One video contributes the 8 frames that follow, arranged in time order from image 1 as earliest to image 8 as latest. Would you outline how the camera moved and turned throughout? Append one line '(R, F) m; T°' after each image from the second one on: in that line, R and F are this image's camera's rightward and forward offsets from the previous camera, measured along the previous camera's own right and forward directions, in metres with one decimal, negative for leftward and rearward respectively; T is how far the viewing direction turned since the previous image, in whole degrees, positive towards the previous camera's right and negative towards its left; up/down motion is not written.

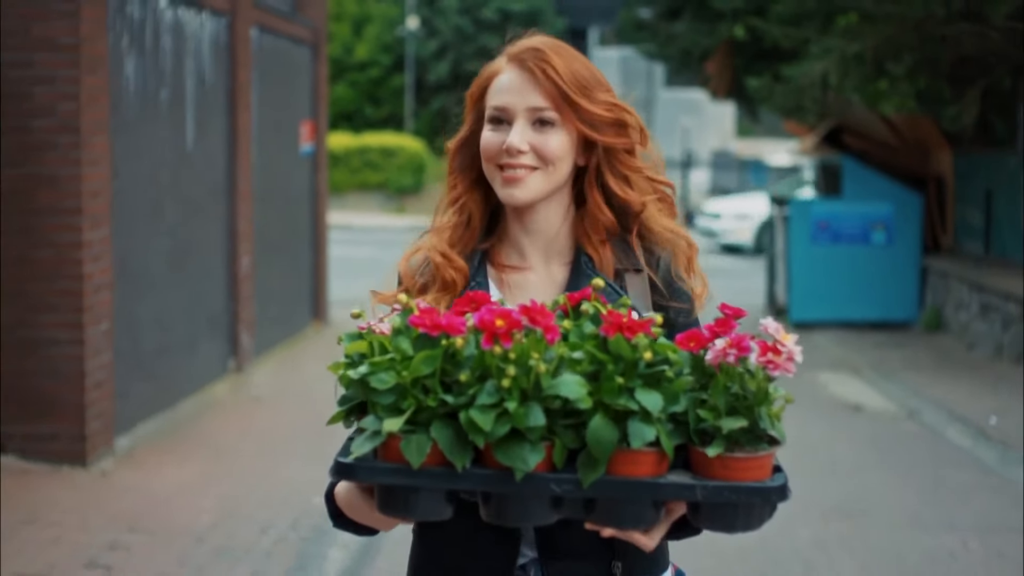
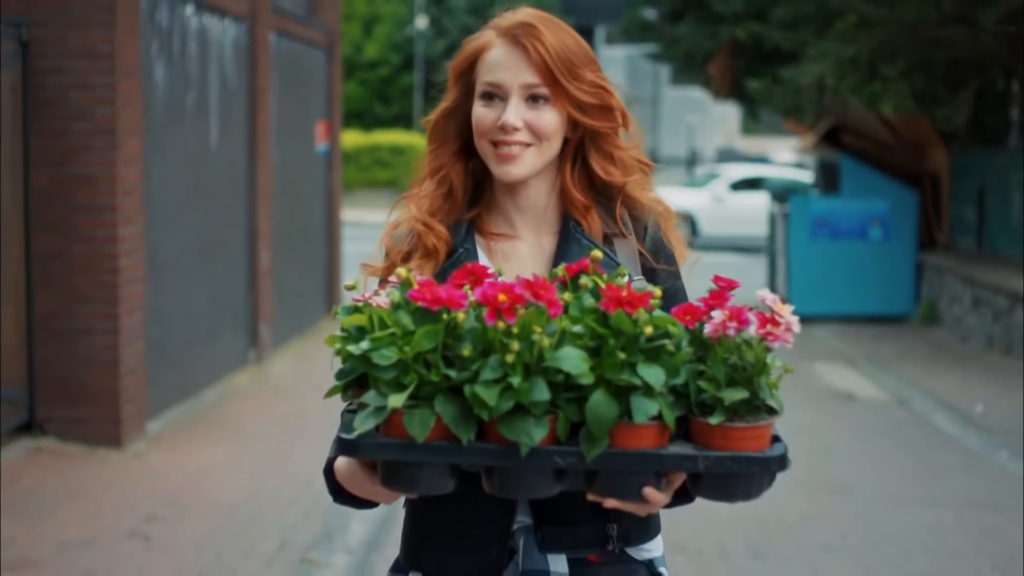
(0.0, -0.4) m; 0°
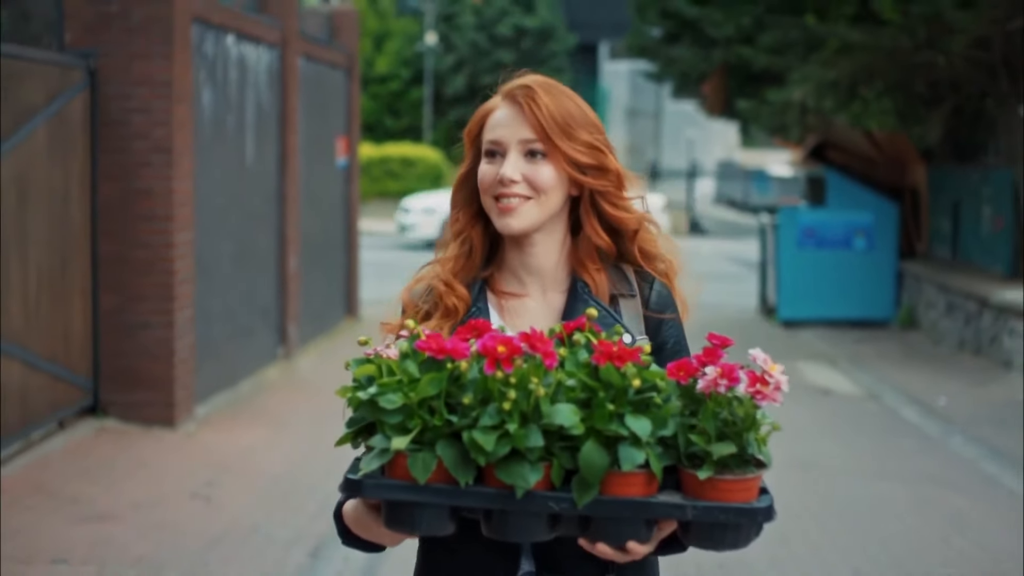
(0.0, -1.0) m; 0°
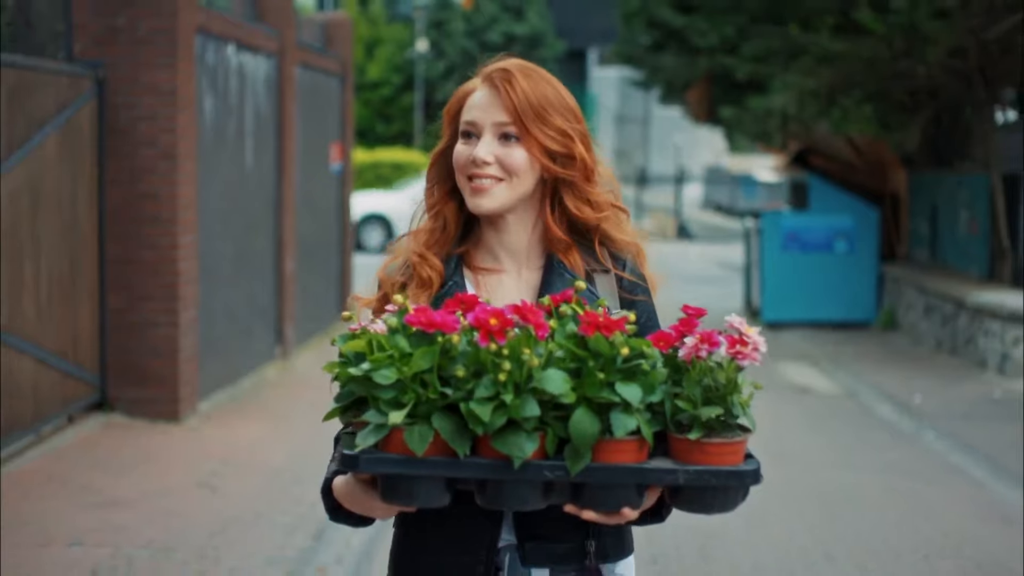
(0.0, -0.4) m; 0°
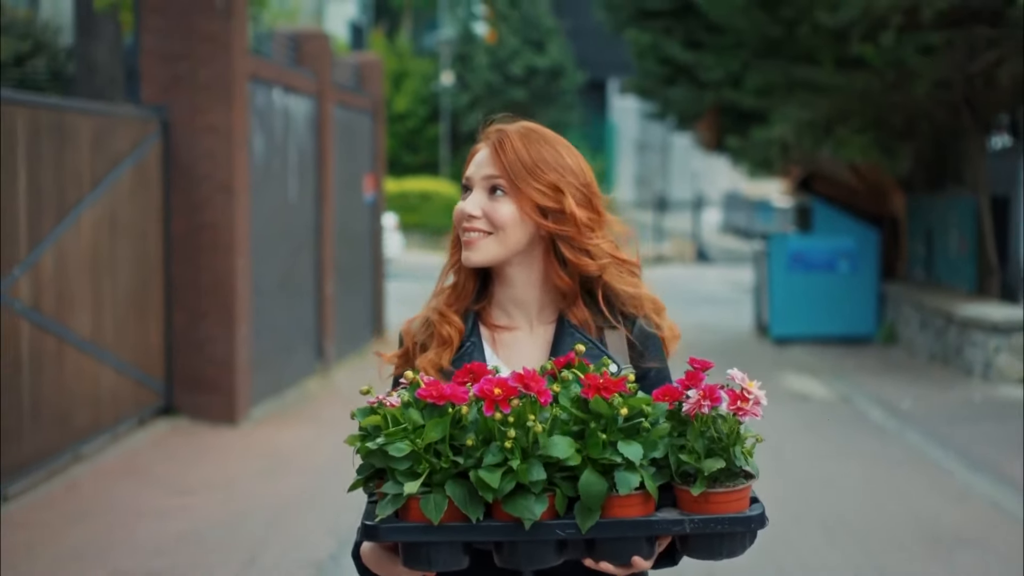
(+0.1, -1.1) m; -1°
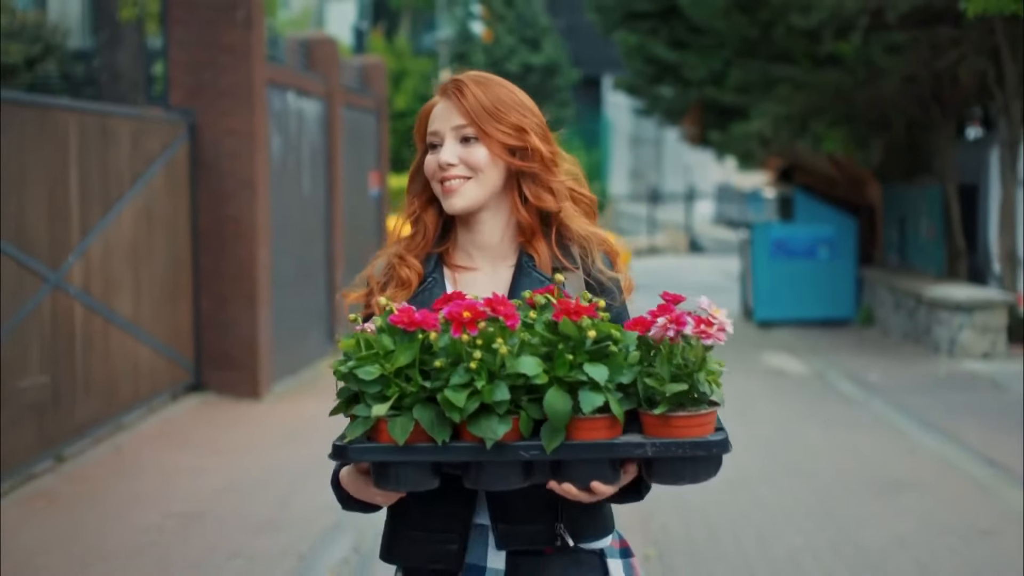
(0.0, -1.0) m; 0°
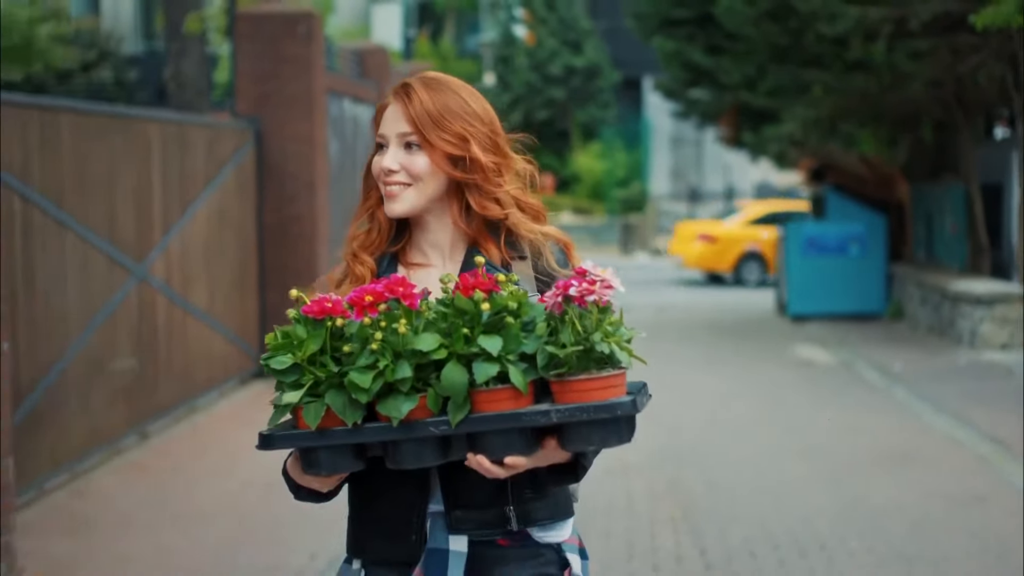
(0.0, -0.8) m; -2°
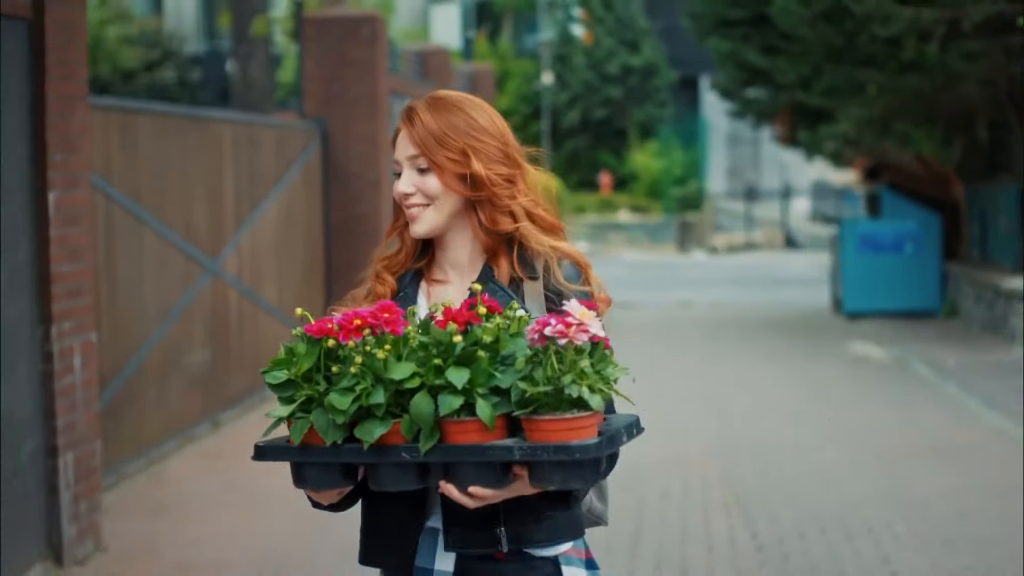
(0.0, -0.3) m; -2°
